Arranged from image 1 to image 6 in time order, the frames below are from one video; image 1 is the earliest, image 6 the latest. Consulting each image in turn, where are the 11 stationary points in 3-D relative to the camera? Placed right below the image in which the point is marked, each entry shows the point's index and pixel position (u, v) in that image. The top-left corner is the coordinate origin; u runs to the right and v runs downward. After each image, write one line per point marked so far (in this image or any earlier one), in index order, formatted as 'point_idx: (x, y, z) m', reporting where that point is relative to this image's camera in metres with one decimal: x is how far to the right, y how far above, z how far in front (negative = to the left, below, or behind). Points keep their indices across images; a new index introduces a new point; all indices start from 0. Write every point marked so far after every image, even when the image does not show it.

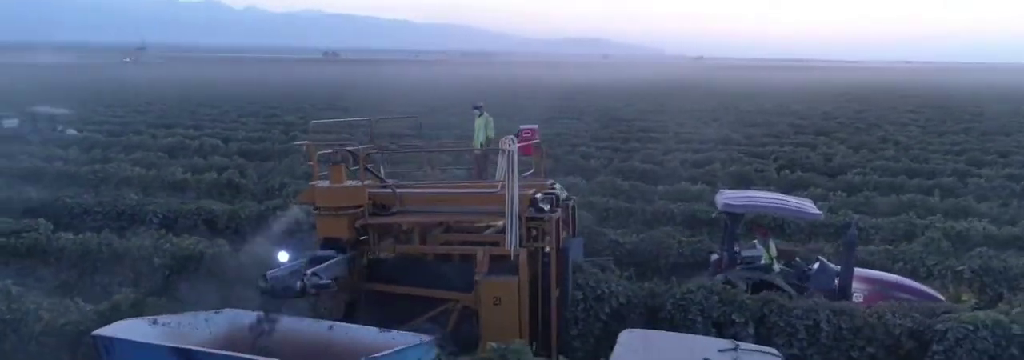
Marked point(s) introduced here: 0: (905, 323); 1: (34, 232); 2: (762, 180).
0: (+3.9, -1.4, +7.5) m
1: (-6.7, -0.7, +10.4) m
2: (+5.7, 0.0, +16.8) m
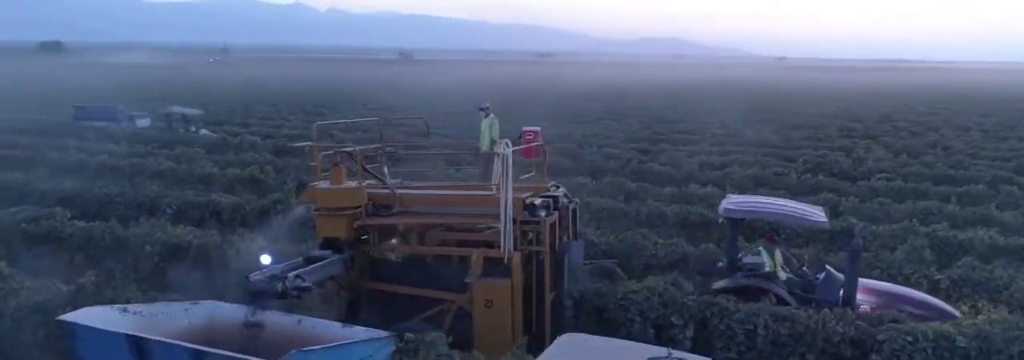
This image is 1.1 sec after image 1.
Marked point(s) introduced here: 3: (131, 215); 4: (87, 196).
0: (+3.3, -1.5, +7.3) m
1: (-6.9, -0.6, +11.2) m
2: (+5.9, -0.1, +16.5) m
3: (-6.6, -0.6, +12.8) m
4: (-7.8, -0.3, +13.6) m
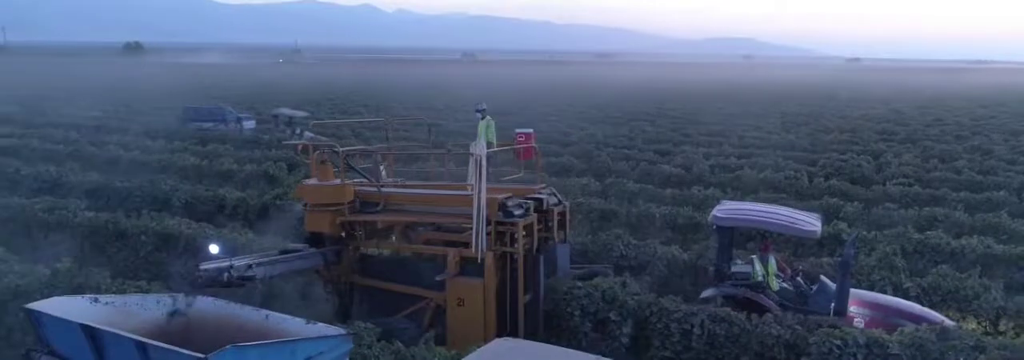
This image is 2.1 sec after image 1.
0: (+2.6, -1.5, +7.3) m
1: (-7.2, -0.5, +12.0) m
2: (+6.1, -0.2, +16.2) m
3: (-6.7, -0.5, +13.6) m
4: (-7.9, -0.2, +14.4) m
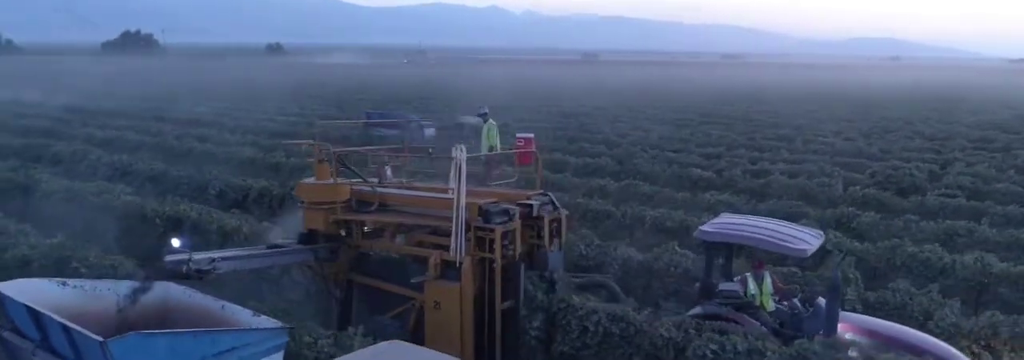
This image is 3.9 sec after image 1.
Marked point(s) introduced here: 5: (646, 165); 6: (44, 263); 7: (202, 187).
0: (+1.5, -1.6, +7.3) m
1: (-7.4, -0.3, +13.6) m
2: (+6.4, -0.3, +15.5) m
3: (-6.6, -0.3, +15.0) m
4: (-7.6, +0.1, +16.0) m
5: (+3.3, +0.4, +18.6) m
6: (-5.9, -1.1, +9.4) m
7: (-6.3, -0.2, +15.1) m
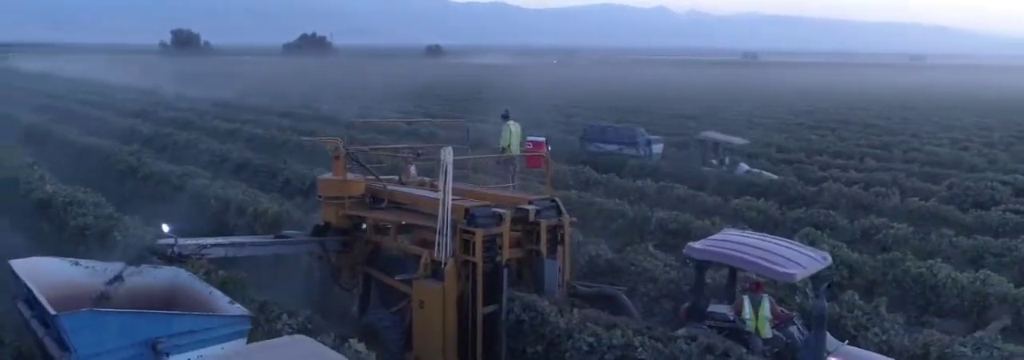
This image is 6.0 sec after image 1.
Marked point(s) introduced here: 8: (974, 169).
0: (+0.5, -1.5, +7.6) m
1: (-6.8, 0.0, +15.6) m
2: (+7.1, -0.5, +14.7) m
3: (-5.8, 0.0, +16.9) m
4: (-6.5, +0.4, +18.1) m
5: (+4.7, +0.3, +18.3) m
6: (-6.3, -0.8, +11.2) m
7: (-5.5, +0.1, +16.9) m
8: (+12.1, +0.3, +19.3) m
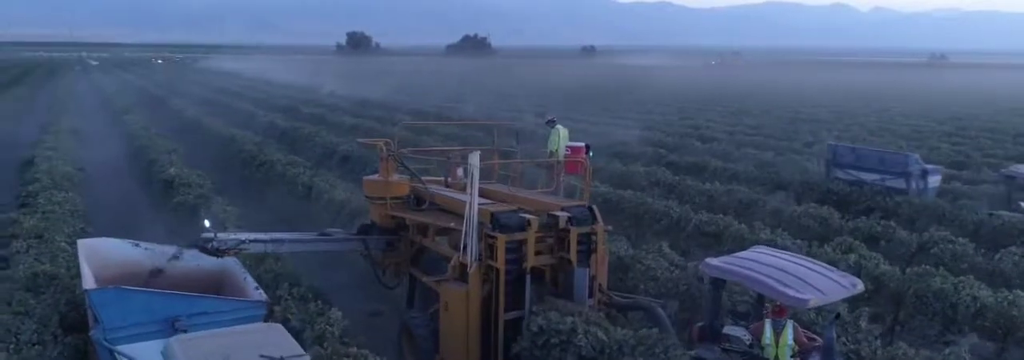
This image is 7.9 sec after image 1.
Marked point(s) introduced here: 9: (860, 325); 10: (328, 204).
0: (+0.2, -1.5, +8.2) m
1: (-5.2, +0.3, +17.5) m
2: (+8.1, -0.7, +13.7) m
3: (-4.0, +0.2, +18.6) m
4: (-4.4, +0.6, +19.9) m
5: (+6.6, +0.1, +17.8) m
6: (-5.7, -0.5, +13.1) m
7: (-3.7, +0.3, +18.5) m
8: (+14.1, -0.1, +17.2) m
9: (+3.9, -1.5, +8.0) m
10: (-3.5, -0.5, +14.1) m
